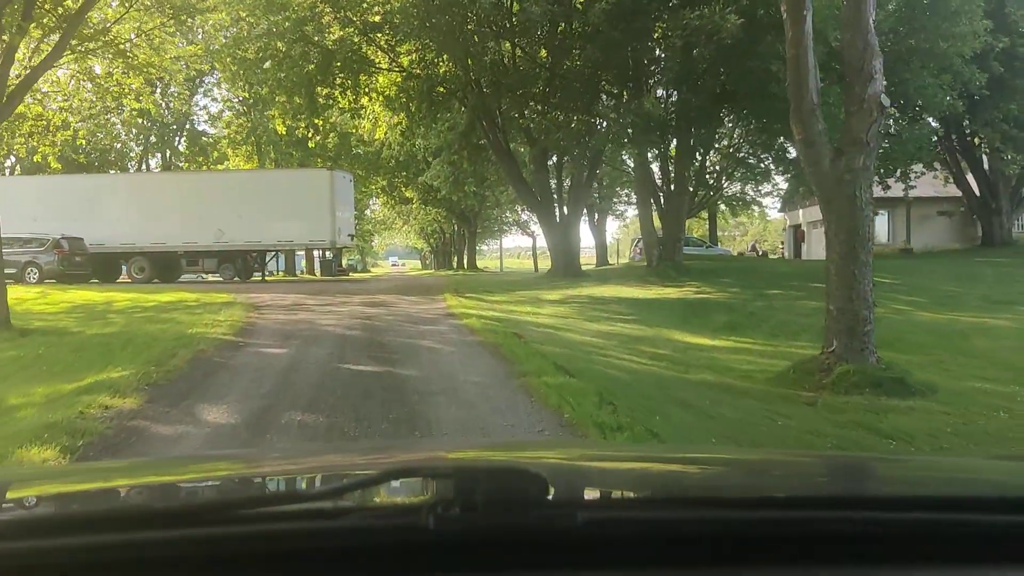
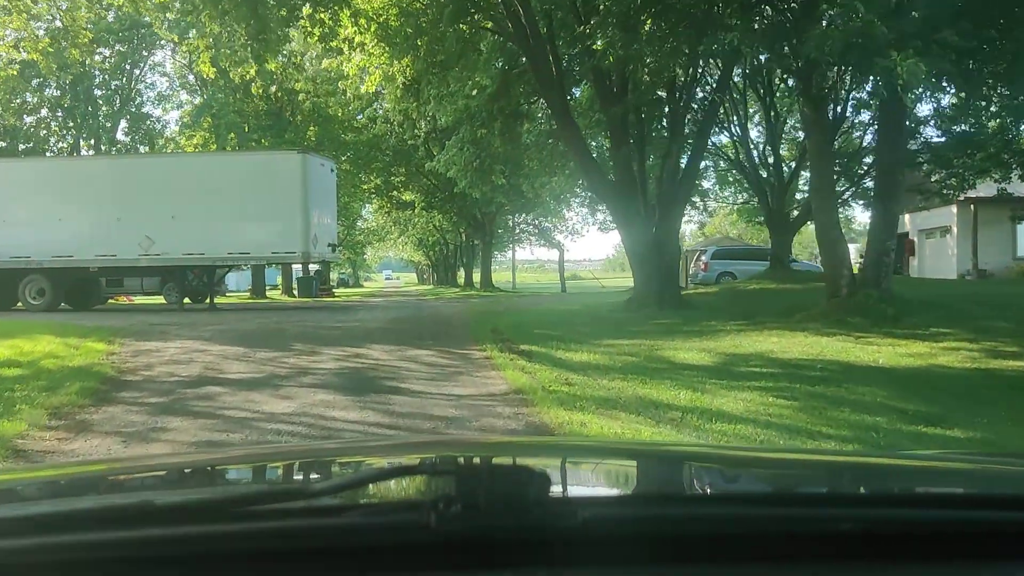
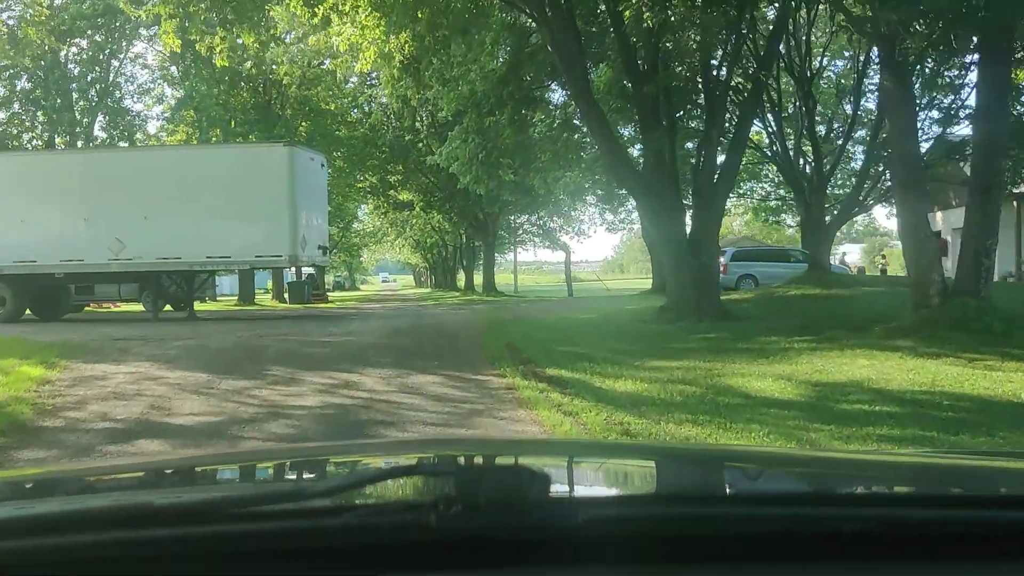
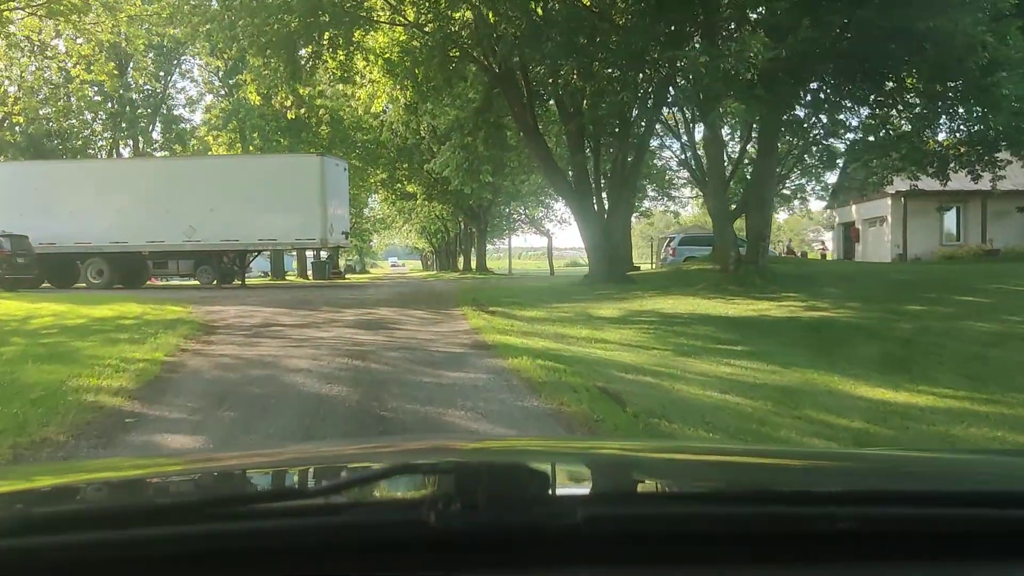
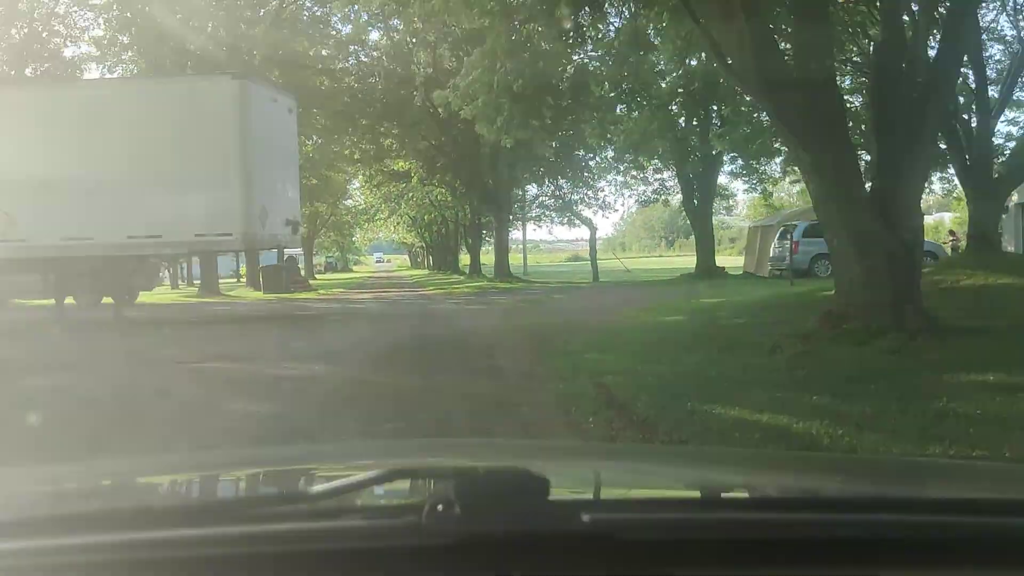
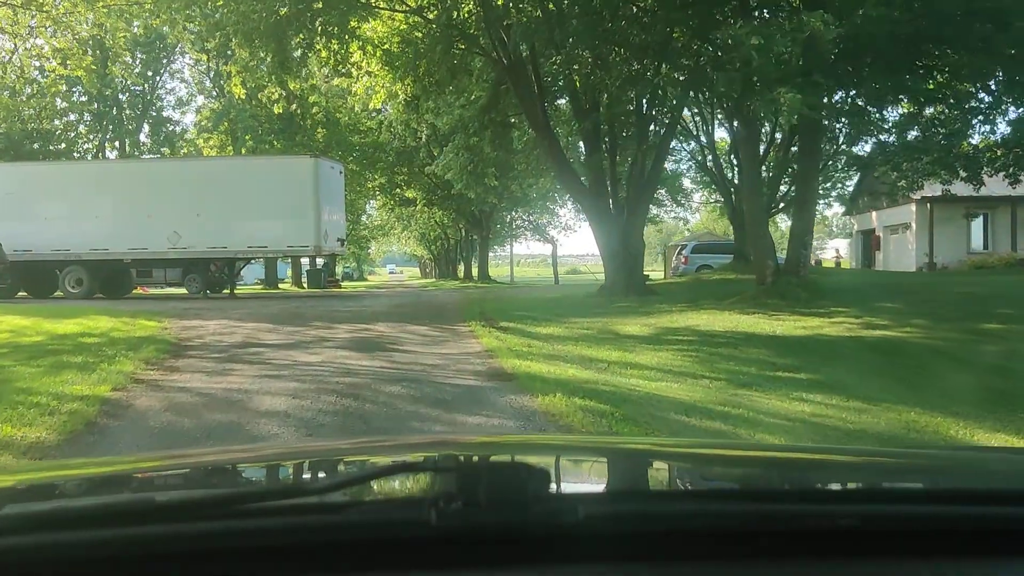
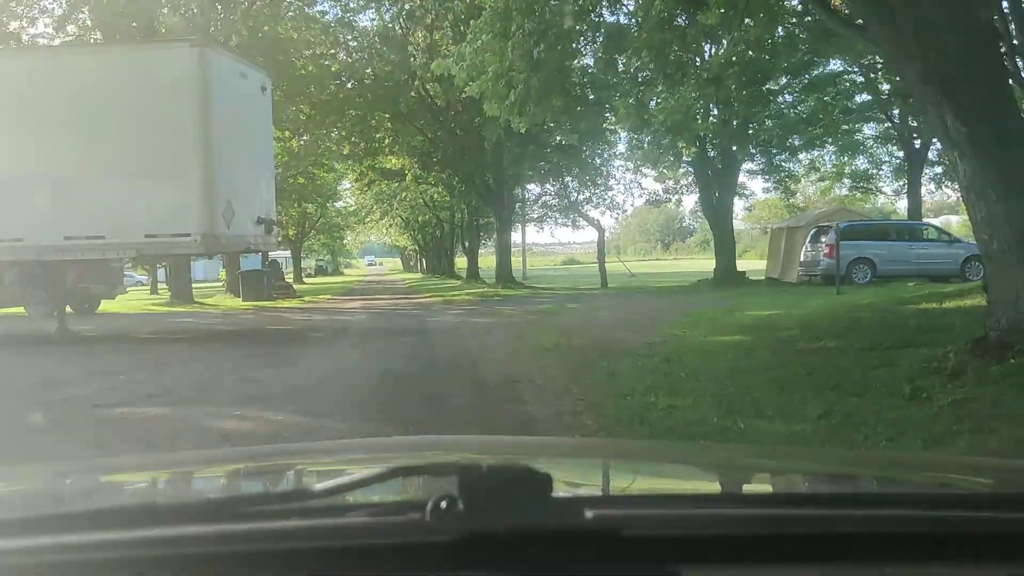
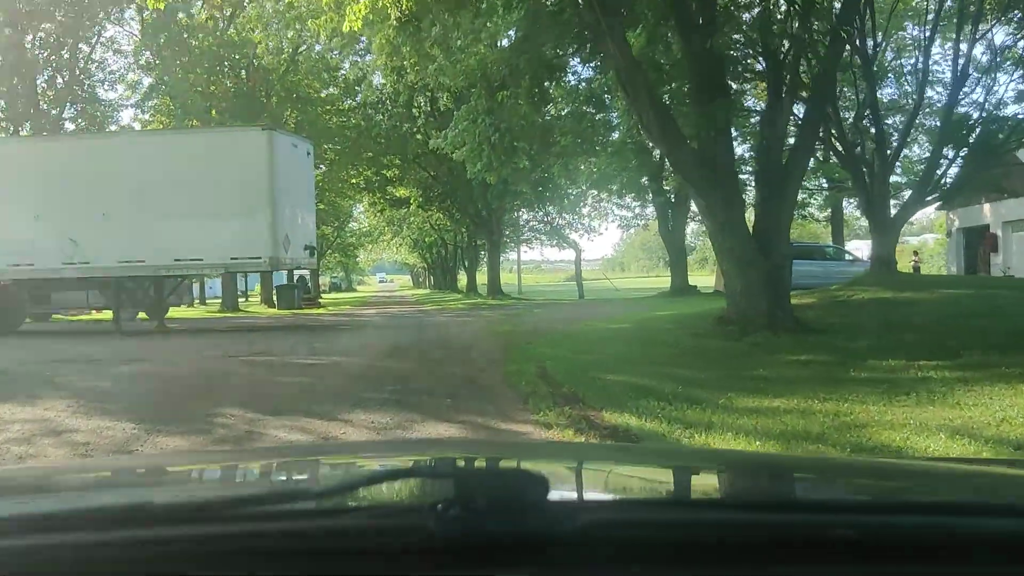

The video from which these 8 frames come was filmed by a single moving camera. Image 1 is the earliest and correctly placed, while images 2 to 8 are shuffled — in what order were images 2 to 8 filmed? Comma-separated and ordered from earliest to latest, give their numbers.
4, 6, 2, 3, 8, 5, 7
